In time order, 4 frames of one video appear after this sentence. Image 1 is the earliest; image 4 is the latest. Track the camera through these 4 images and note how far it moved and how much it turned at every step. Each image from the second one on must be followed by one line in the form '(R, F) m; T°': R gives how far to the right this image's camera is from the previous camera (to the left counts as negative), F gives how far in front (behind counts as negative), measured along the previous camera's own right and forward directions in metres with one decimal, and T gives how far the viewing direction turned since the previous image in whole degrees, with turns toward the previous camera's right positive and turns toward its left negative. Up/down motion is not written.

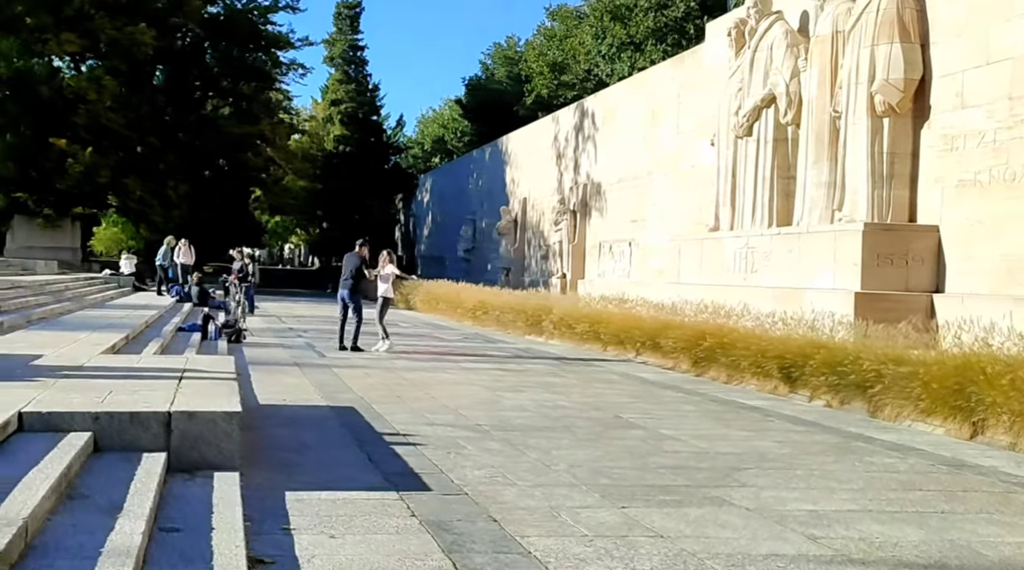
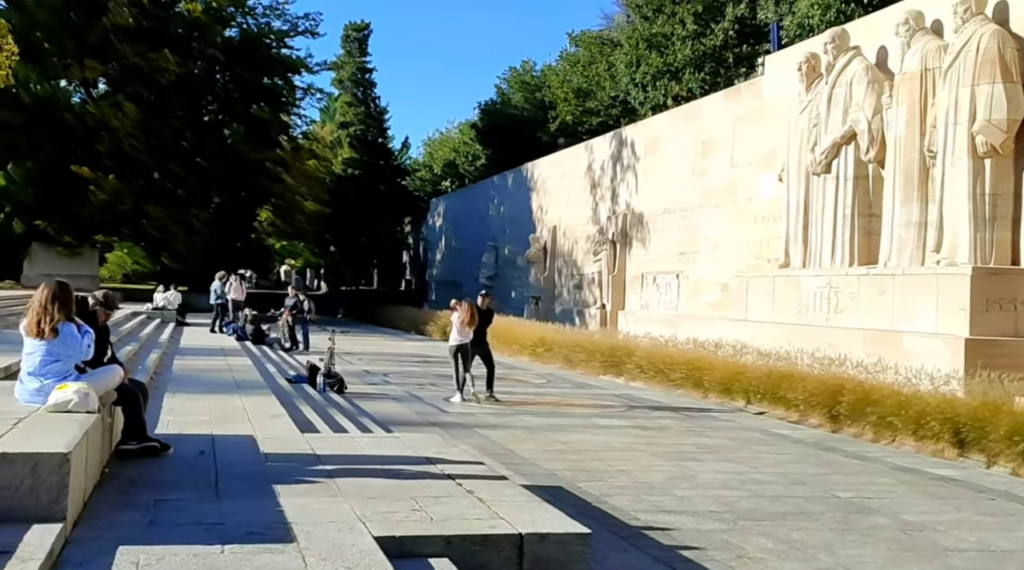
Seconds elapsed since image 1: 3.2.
(-1.5, +0.3) m; +1°
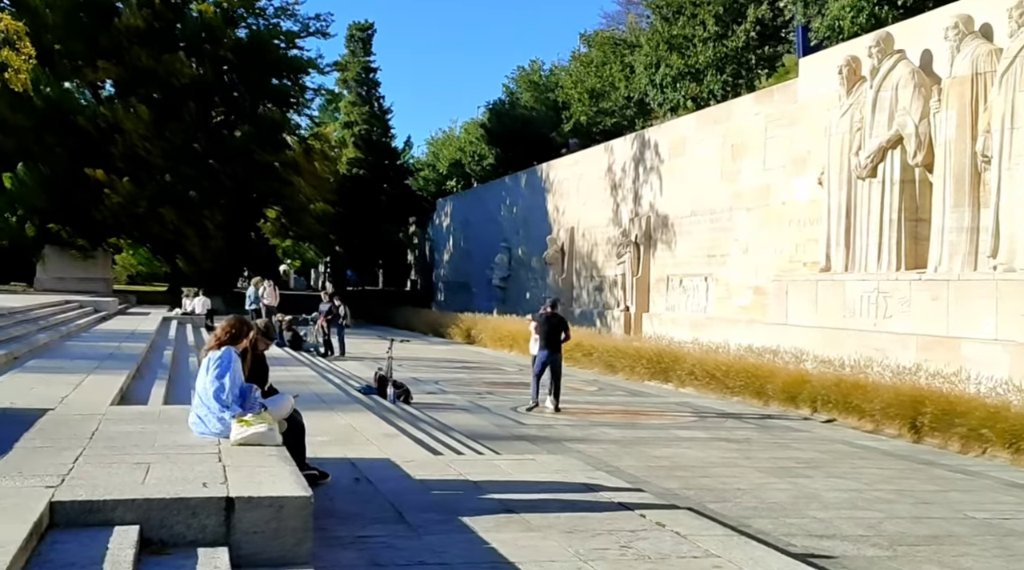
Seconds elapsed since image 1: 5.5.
(-0.9, +0.1) m; 0°
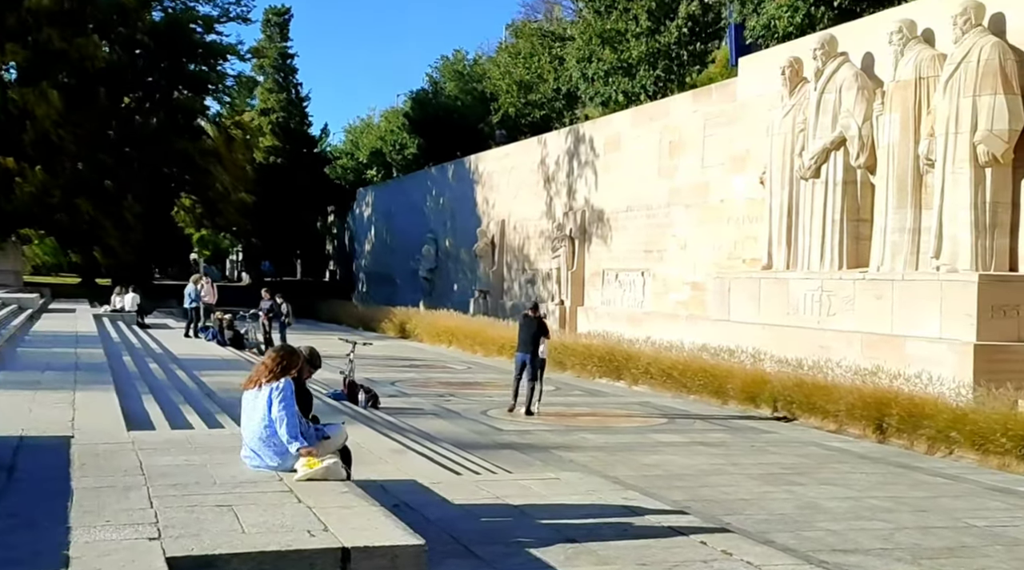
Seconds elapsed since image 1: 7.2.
(-0.7, +0.1) m; +5°
